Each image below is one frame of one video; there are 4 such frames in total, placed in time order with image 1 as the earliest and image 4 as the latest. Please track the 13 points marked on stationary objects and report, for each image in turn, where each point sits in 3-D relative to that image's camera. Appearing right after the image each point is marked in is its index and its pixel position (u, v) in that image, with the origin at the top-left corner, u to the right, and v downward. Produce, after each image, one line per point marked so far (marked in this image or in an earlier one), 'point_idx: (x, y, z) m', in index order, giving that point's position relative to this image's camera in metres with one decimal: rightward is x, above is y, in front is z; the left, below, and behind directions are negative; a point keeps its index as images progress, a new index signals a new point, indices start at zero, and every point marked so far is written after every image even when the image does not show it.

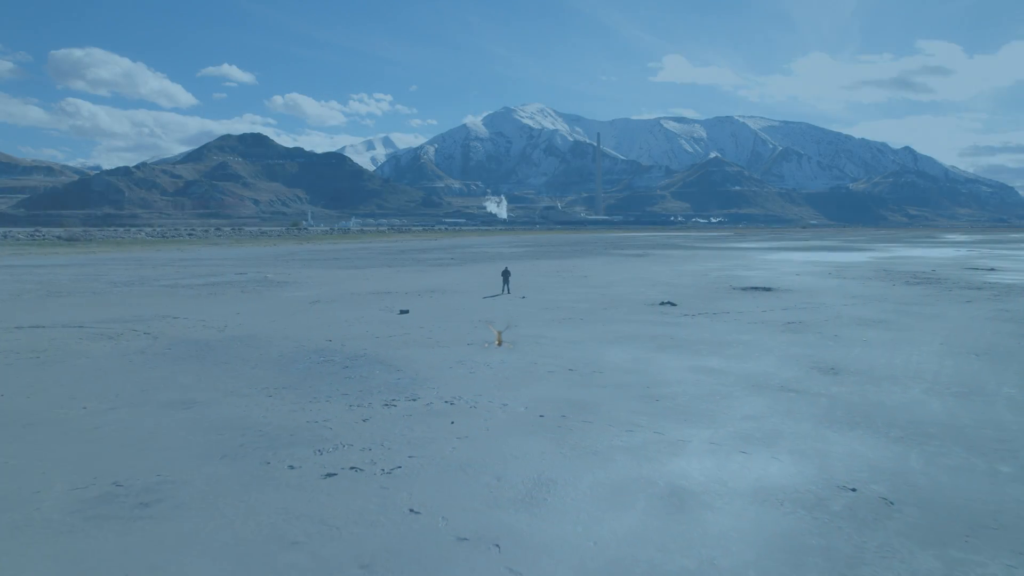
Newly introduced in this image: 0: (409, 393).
0: (-2.6, -2.6, +14.0) m
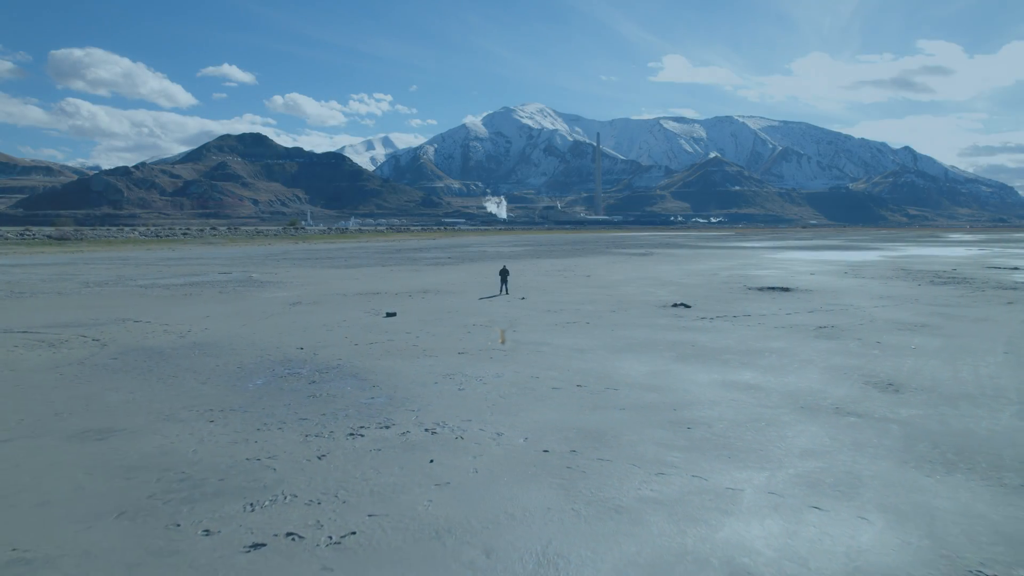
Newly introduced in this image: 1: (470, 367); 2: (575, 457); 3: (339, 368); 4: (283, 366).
0: (-2.7, -2.6, +11.4) m
1: (-1.2, -2.2, +15.6) m
2: (+1.0, -2.8, +9.3) m
3: (-4.8, -2.2, +15.7) m
4: (-6.5, -2.2, +15.9) m
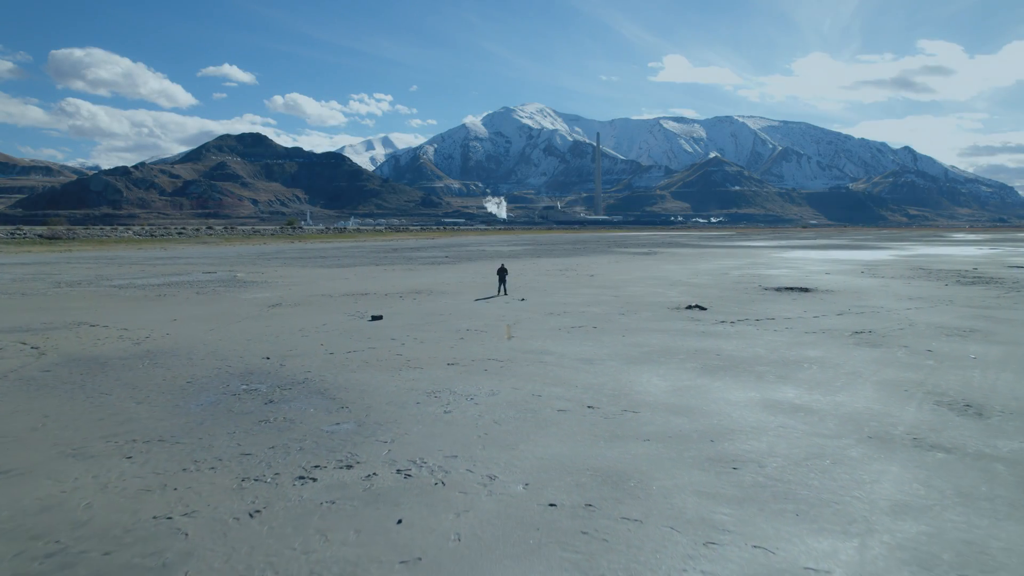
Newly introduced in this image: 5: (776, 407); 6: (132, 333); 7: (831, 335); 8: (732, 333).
0: (-2.7, -2.7, +9.1) m
1: (-1.2, -2.2, +13.2) m
2: (+1.0, -2.8, +7.0) m
3: (-4.9, -2.3, +13.3) m
4: (-6.6, -2.2, +13.5) m
5: (+5.3, -2.4, +11.2) m
6: (-13.2, -1.6, +19.3) m
7: (+10.6, -1.6, +18.6) m
8: (+7.6, -1.5, +19.2) m
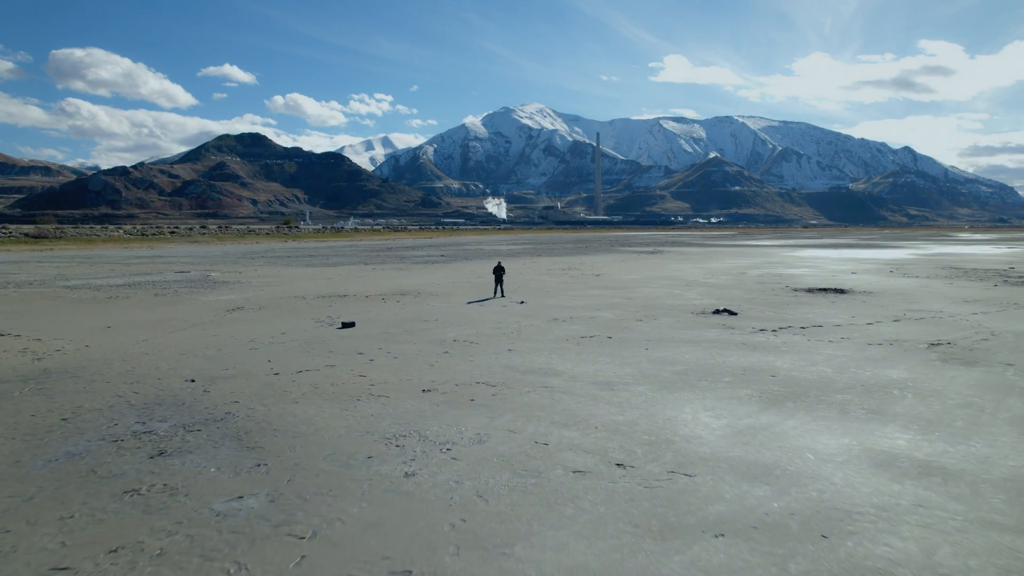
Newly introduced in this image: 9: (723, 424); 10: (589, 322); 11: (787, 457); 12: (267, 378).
0: (-2.8, -2.7, +5.5) m
1: (-1.3, -2.3, +9.7) m
2: (+0.9, -2.9, +3.4) m
3: (-5.0, -2.3, +9.8) m
4: (-6.6, -2.3, +9.9) m
5: (+5.2, -2.4, +7.6) m
6: (-13.2, -1.6, +15.7) m
7: (+10.5, -1.6, +15.1) m
8: (+7.5, -1.6, +15.6) m
9: (+3.6, -2.2, +9.5) m
10: (+2.7, -1.2, +19.7) m
11: (+4.0, -2.4, +8.1) m
12: (-5.4, -2.0, +12.5) m
